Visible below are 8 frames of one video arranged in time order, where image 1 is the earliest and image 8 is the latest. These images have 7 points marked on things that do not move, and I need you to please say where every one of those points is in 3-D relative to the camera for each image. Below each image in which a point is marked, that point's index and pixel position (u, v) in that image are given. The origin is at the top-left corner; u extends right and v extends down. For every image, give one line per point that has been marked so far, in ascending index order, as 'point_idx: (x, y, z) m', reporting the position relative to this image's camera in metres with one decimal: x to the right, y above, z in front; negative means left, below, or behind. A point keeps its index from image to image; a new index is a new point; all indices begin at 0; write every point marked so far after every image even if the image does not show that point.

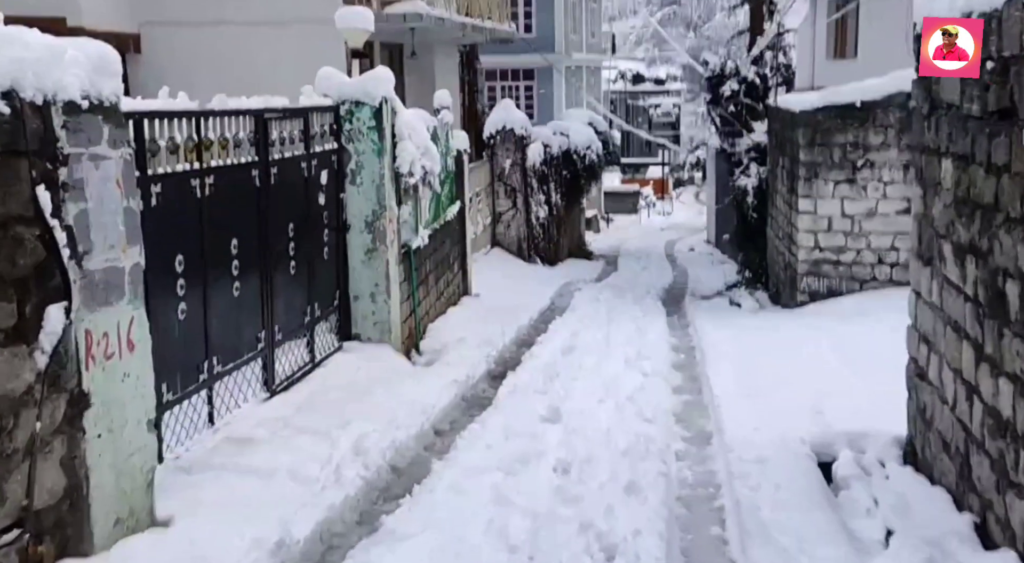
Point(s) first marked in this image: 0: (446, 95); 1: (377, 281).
0: (-0.8, +2.1, +13.8) m
1: (-1.0, 0.0, +8.8) m
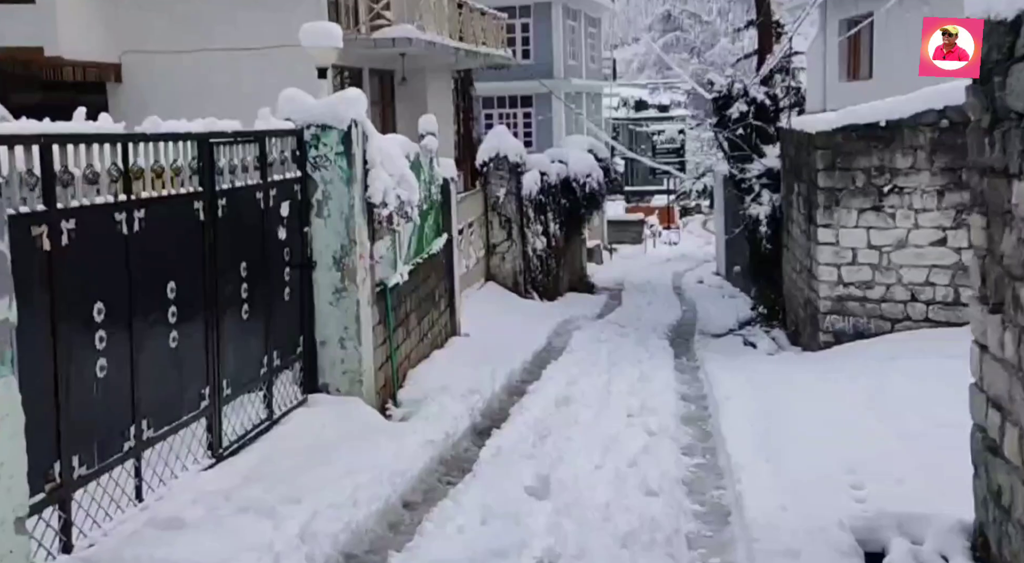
0: (-0.9, +1.7, +12.9) m
1: (-1.1, -0.3, +7.9) m
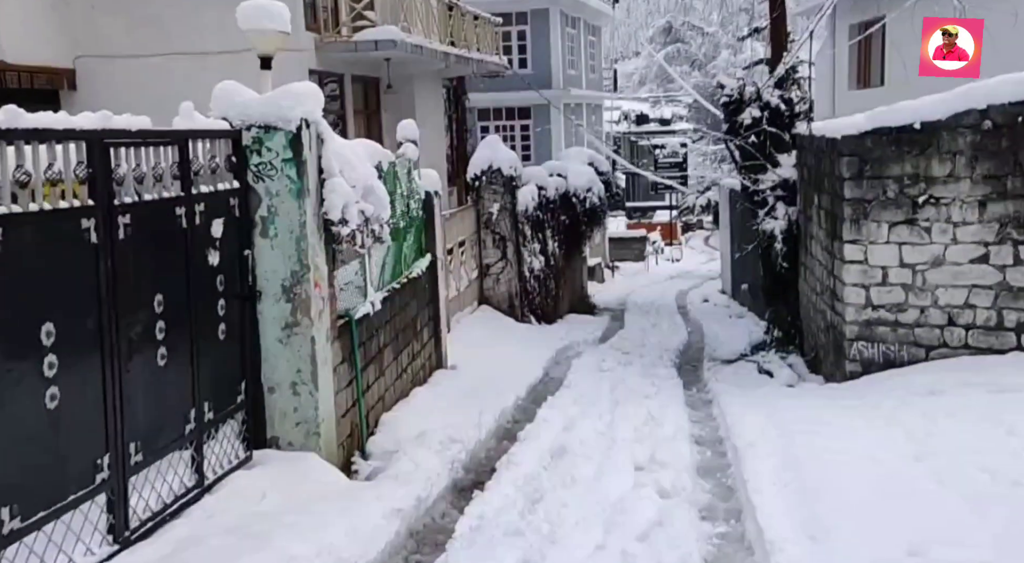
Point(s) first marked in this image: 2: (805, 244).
0: (-0.9, +1.5, +11.6) m
1: (-1.2, -0.5, +6.6) m
2: (+3.3, +0.4, +13.9) m
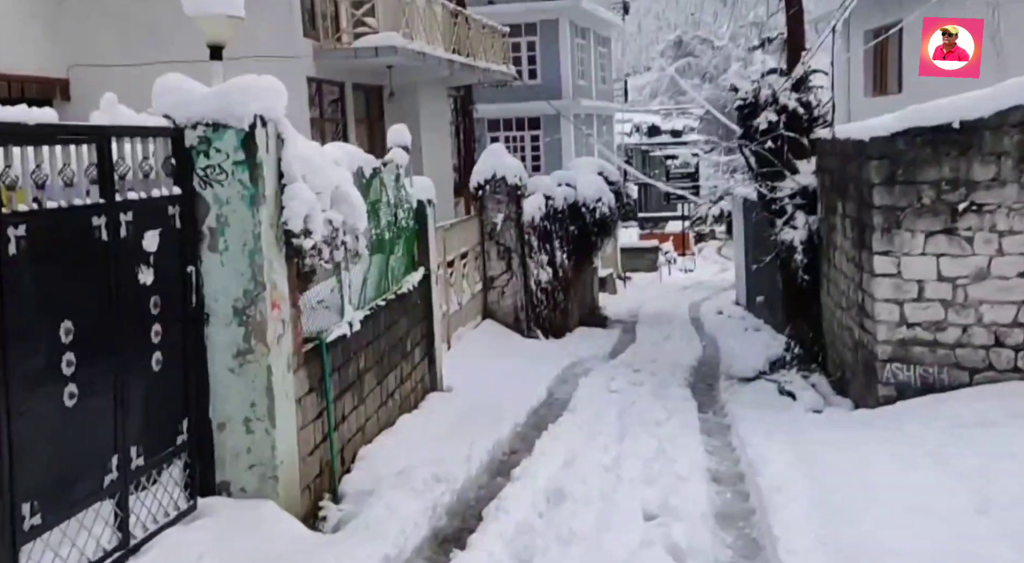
0: (-0.9, +1.3, +10.8) m
1: (-1.2, -0.6, +5.7) m
2: (+3.4, +0.3, +13.0) m
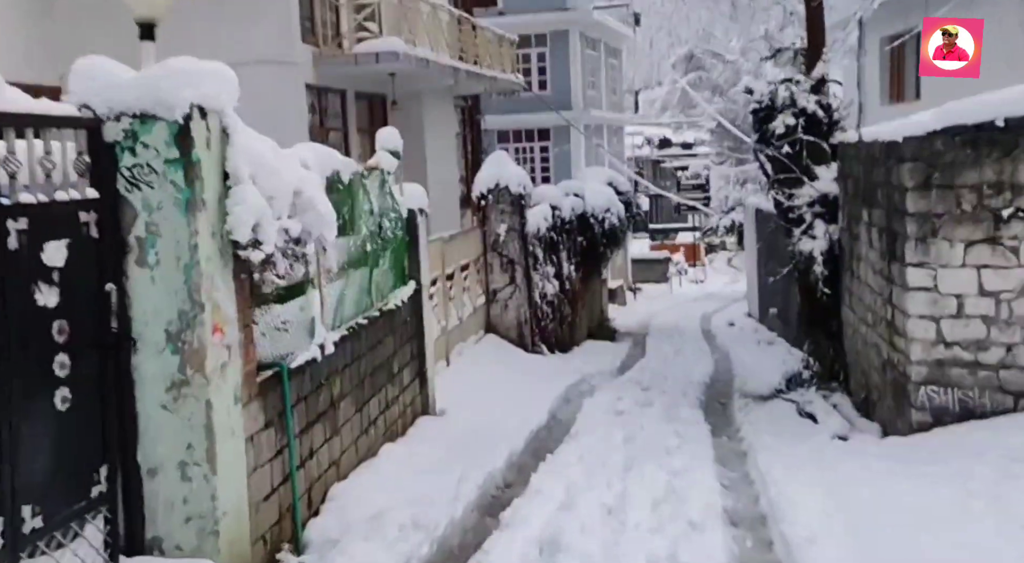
0: (-1.0, +1.2, +9.9) m
1: (-1.3, -0.6, +4.8) m
2: (+3.4, +0.2, +12.0) m
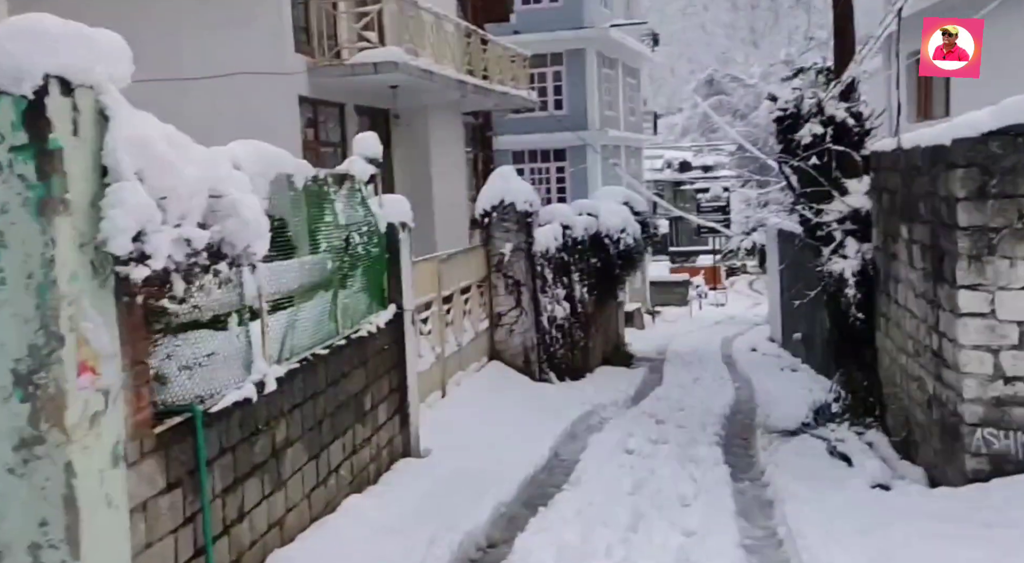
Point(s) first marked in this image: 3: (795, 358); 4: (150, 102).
0: (-1.0, +1.0, +8.7) m
1: (-1.4, -0.7, +3.6) m
2: (+3.3, -0.1, +10.8) m
3: (+4.1, -1.1, +17.5) m
4: (-3.8, +1.9, +12.9) m
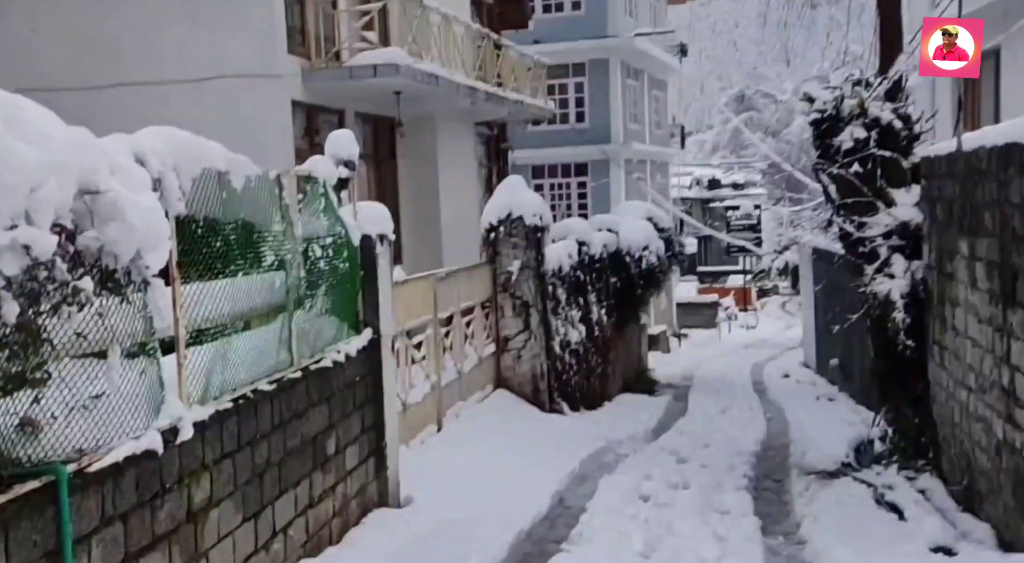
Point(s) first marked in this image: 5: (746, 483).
0: (-1.1, +0.9, +7.5) m
1: (-1.6, -0.8, +2.4) m
2: (+3.4, -0.2, +9.5) m
3: (+4.3, -1.4, +16.2) m
4: (-3.8, +1.7, +11.8) m
5: (+1.9, -1.7, +9.9) m
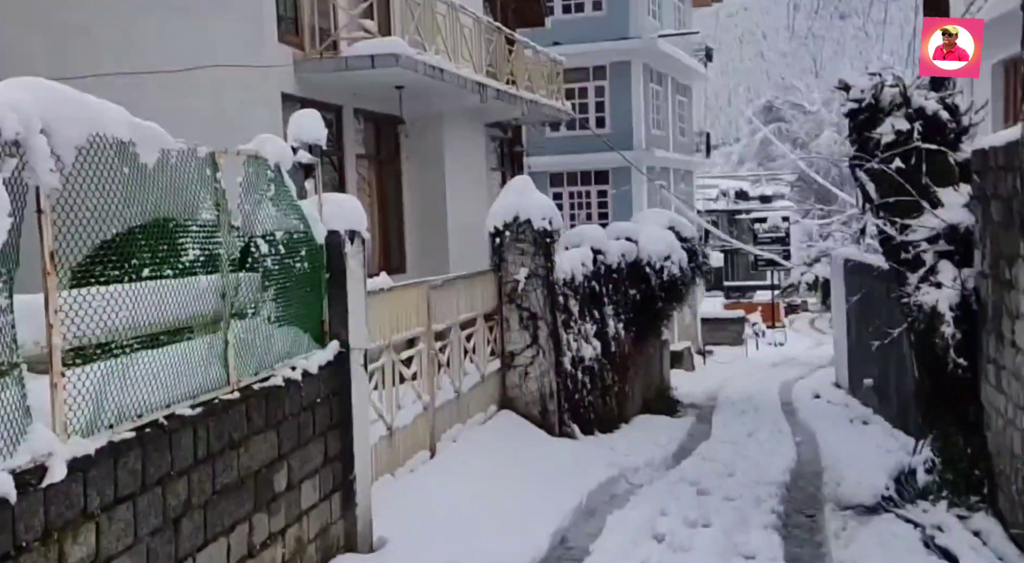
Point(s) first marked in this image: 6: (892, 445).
0: (-1.1, +0.9, +6.4) m
1: (-1.7, -0.7, +1.3) m
2: (+3.3, -0.3, +8.3) m
3: (+4.4, -1.6, +14.9) m
4: (-3.7, +1.6, +10.7) m
5: (+1.9, -1.8, +8.7) m
6: (+3.7, -1.7, +11.7) m
